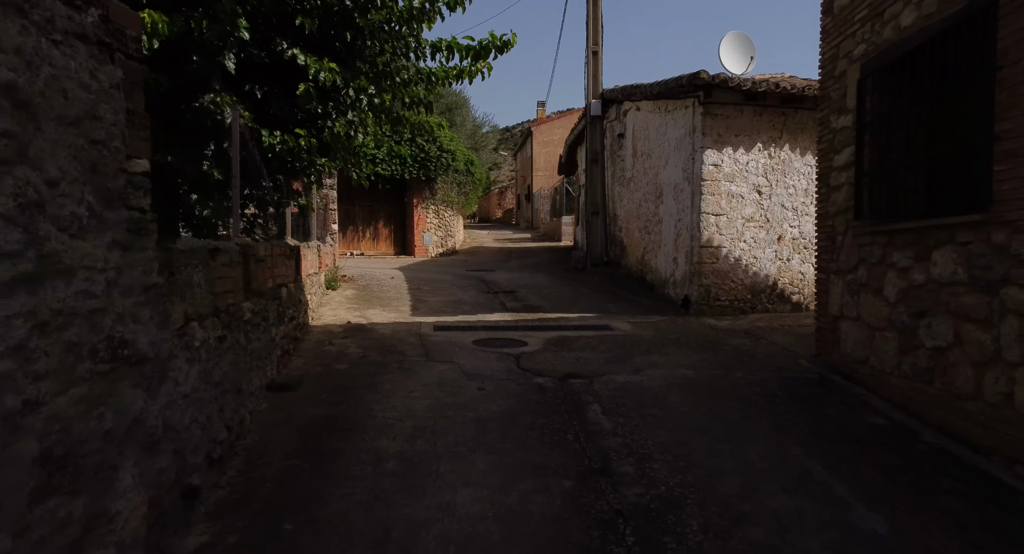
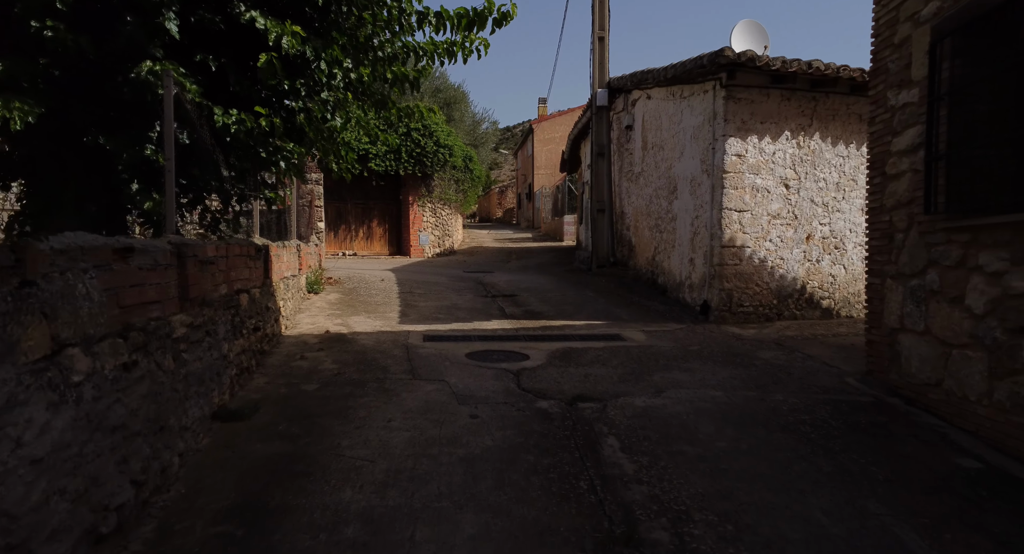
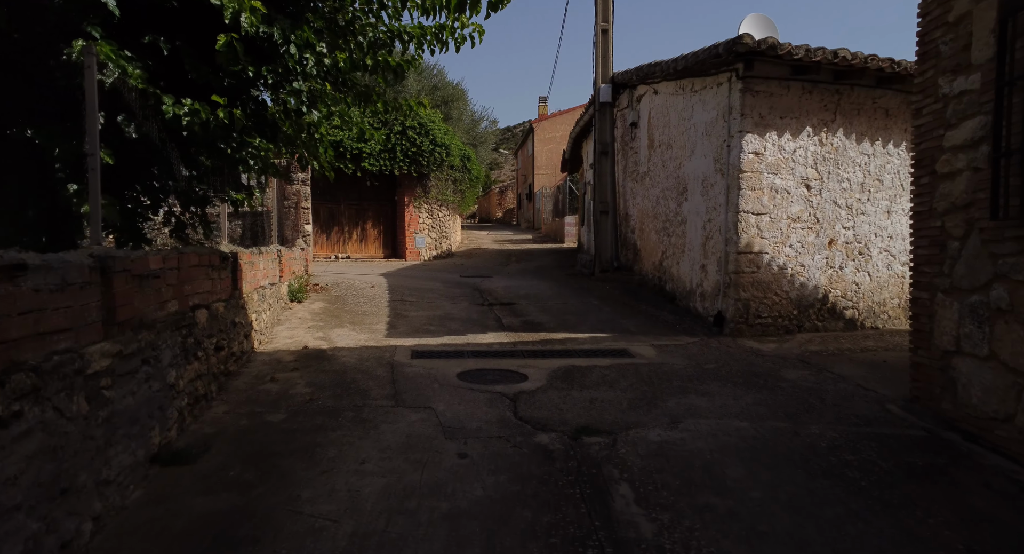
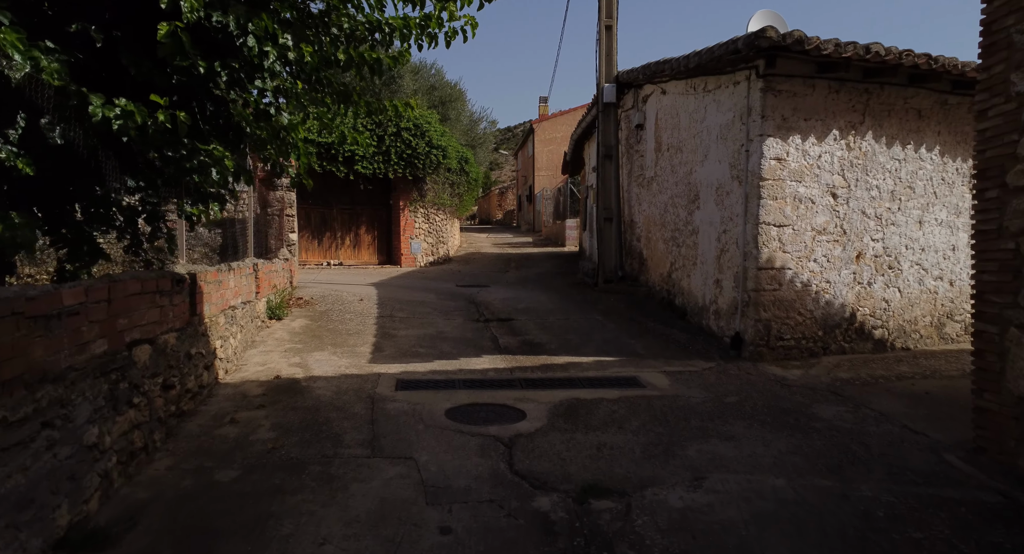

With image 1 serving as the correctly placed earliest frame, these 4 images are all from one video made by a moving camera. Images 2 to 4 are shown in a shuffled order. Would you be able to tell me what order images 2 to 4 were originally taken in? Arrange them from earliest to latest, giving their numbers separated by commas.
2, 3, 4
